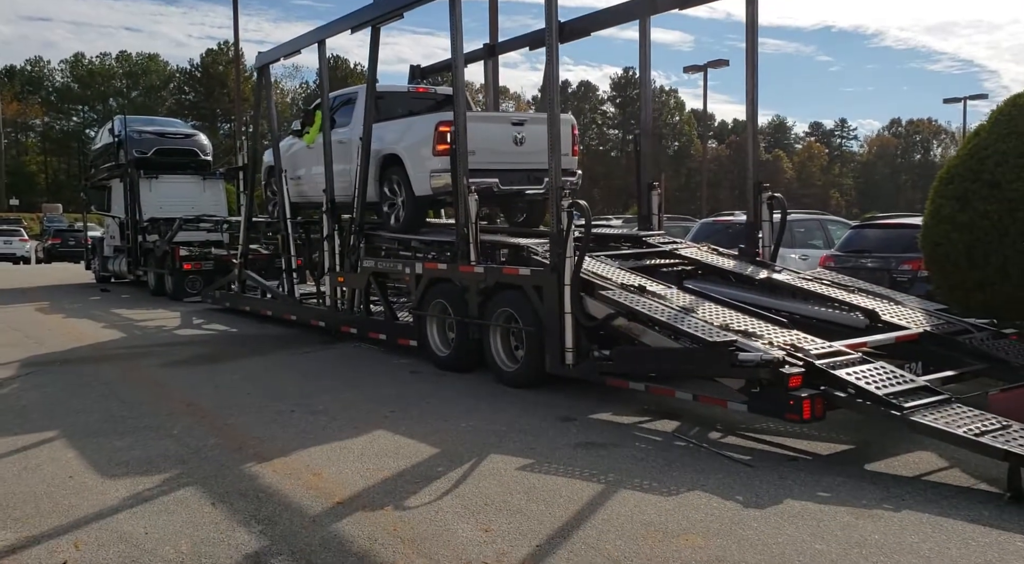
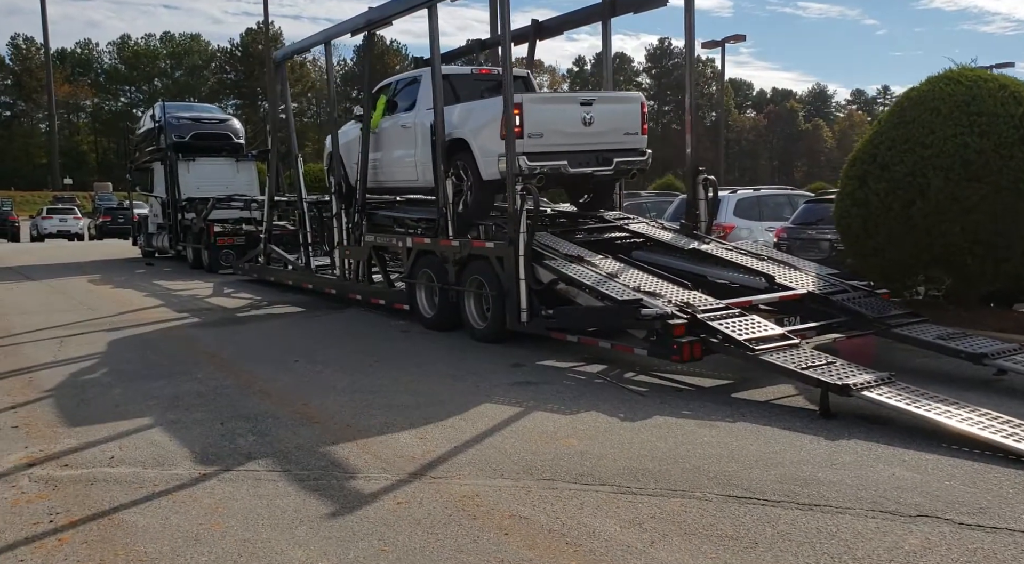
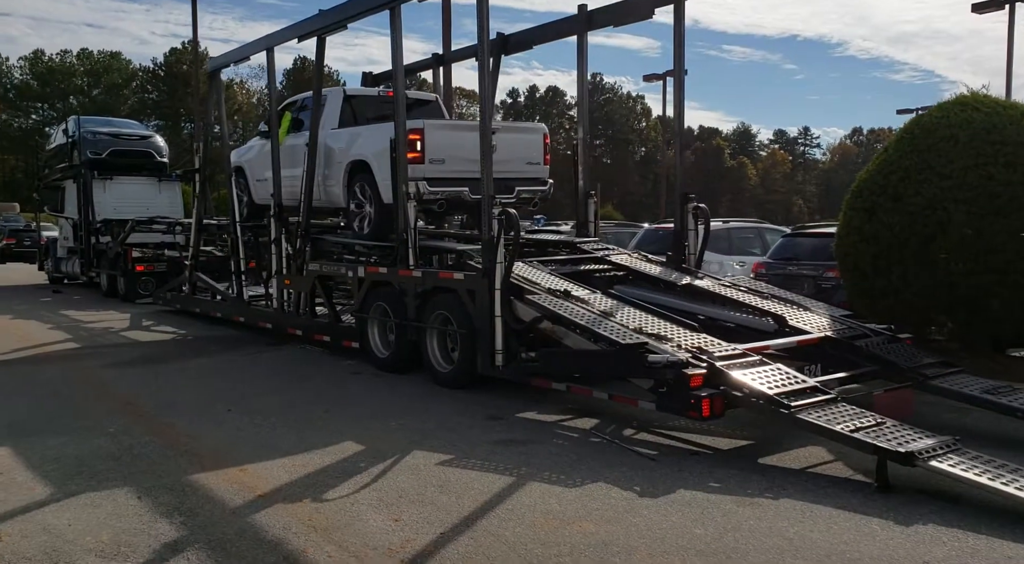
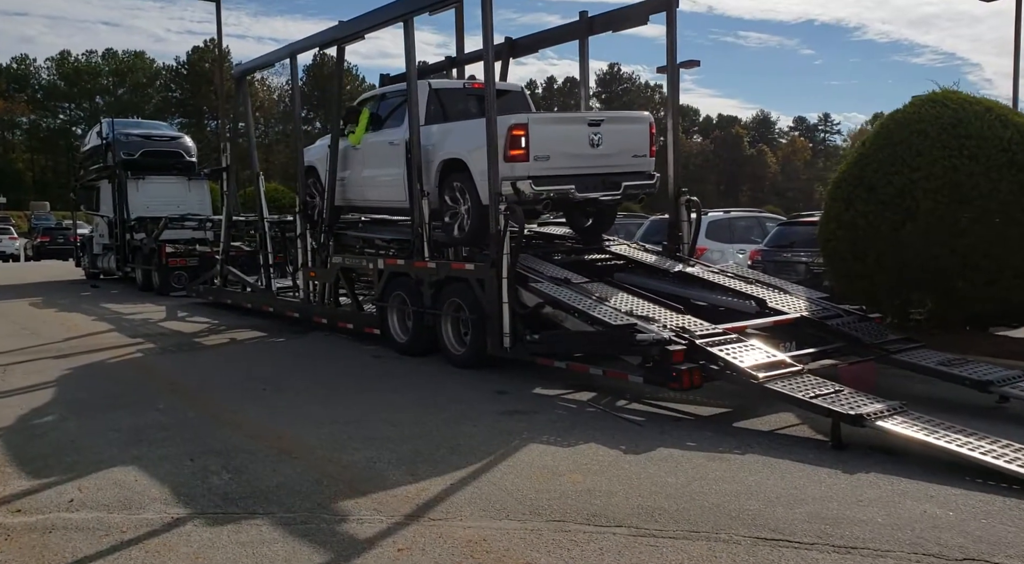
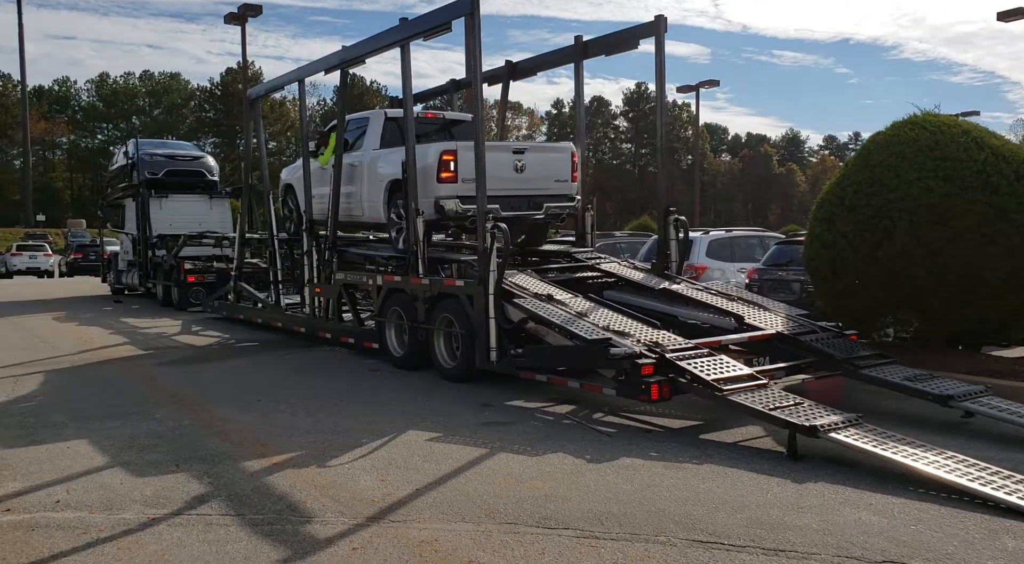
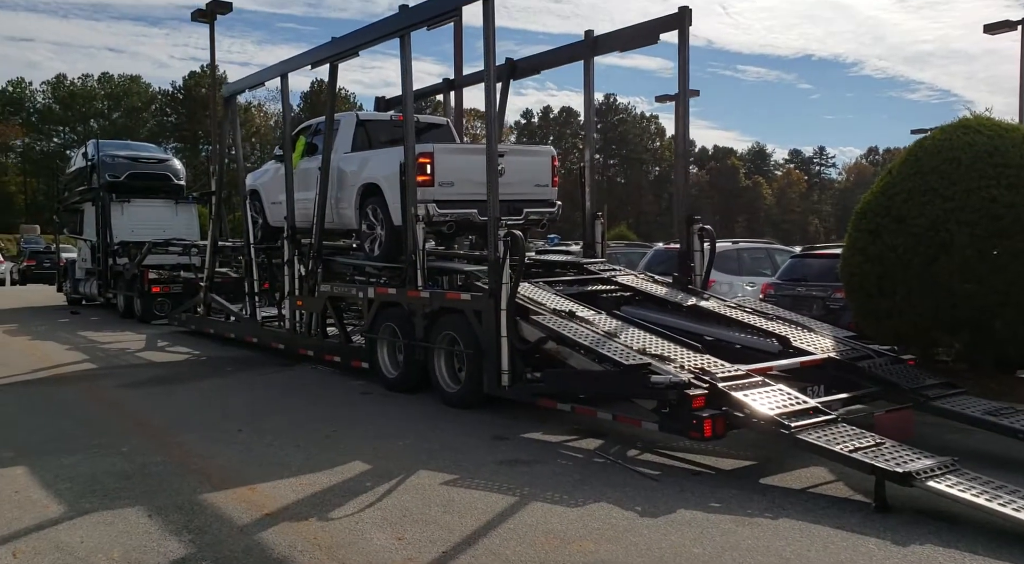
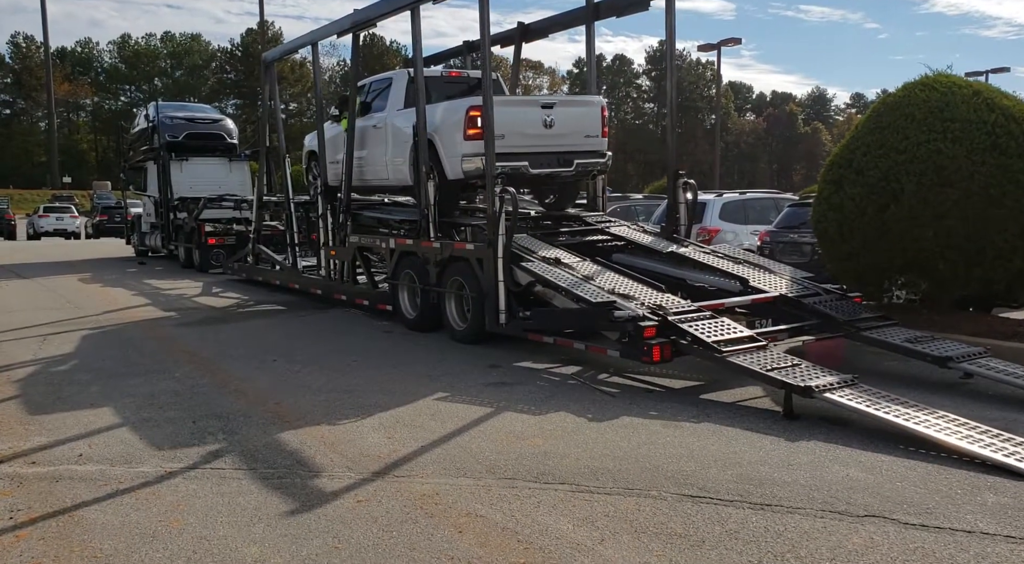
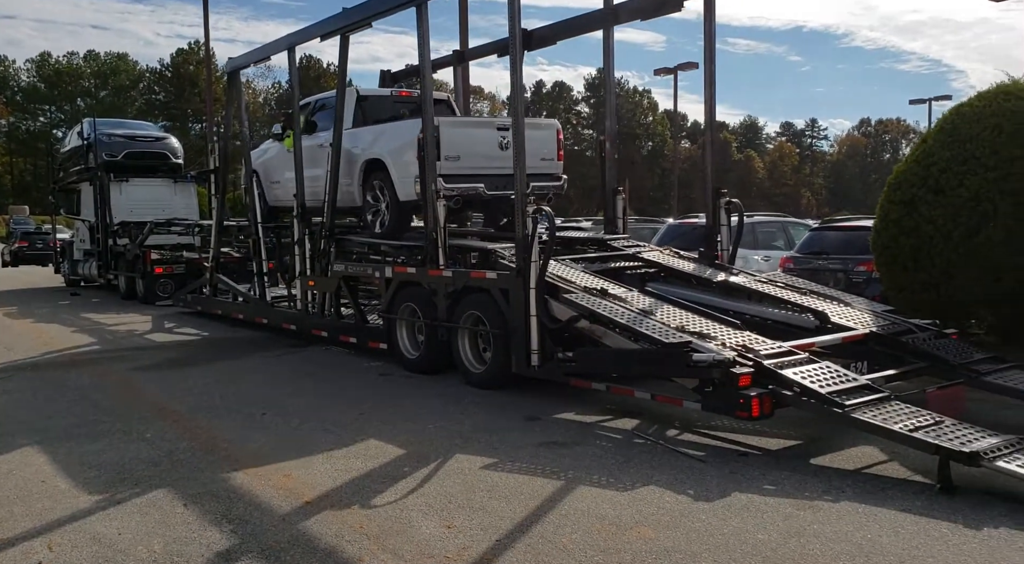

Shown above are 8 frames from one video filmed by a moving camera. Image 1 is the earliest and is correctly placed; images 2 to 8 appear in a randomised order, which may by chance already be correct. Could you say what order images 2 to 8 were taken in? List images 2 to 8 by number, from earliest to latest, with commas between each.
8, 3, 6, 5, 7, 2, 4
